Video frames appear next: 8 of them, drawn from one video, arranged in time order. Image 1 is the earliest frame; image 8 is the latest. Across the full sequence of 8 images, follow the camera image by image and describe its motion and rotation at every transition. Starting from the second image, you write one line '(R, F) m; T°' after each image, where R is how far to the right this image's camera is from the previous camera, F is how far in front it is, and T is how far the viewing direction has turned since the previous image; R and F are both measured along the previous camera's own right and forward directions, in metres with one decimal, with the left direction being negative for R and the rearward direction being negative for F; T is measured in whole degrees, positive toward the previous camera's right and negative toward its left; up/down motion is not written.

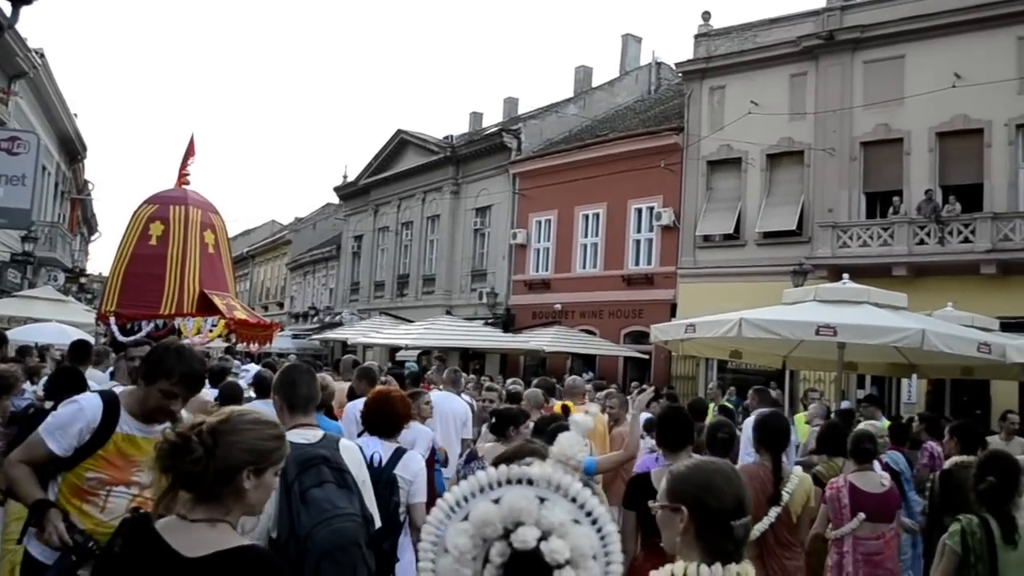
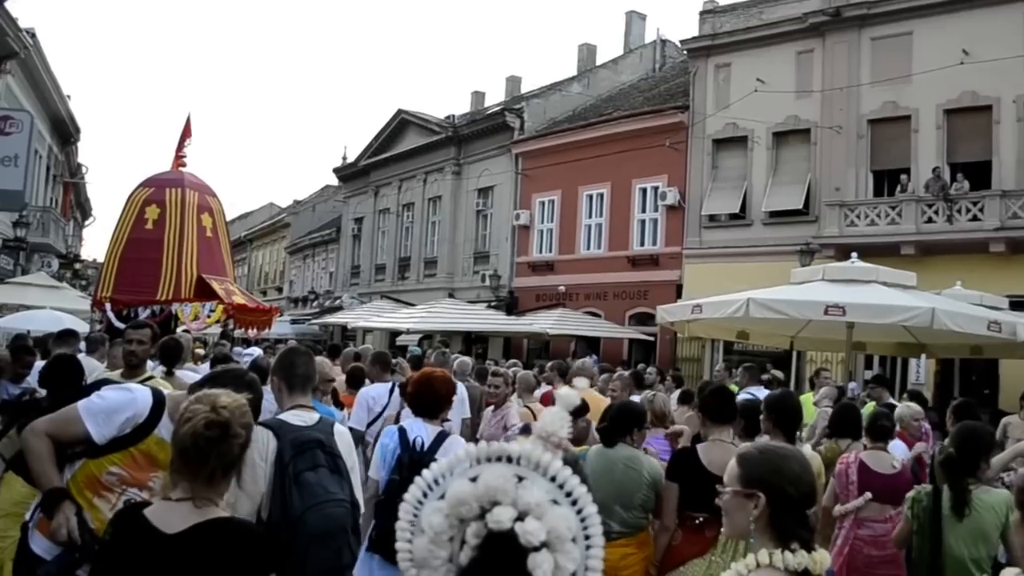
(-0.1, +0.3) m; 0°
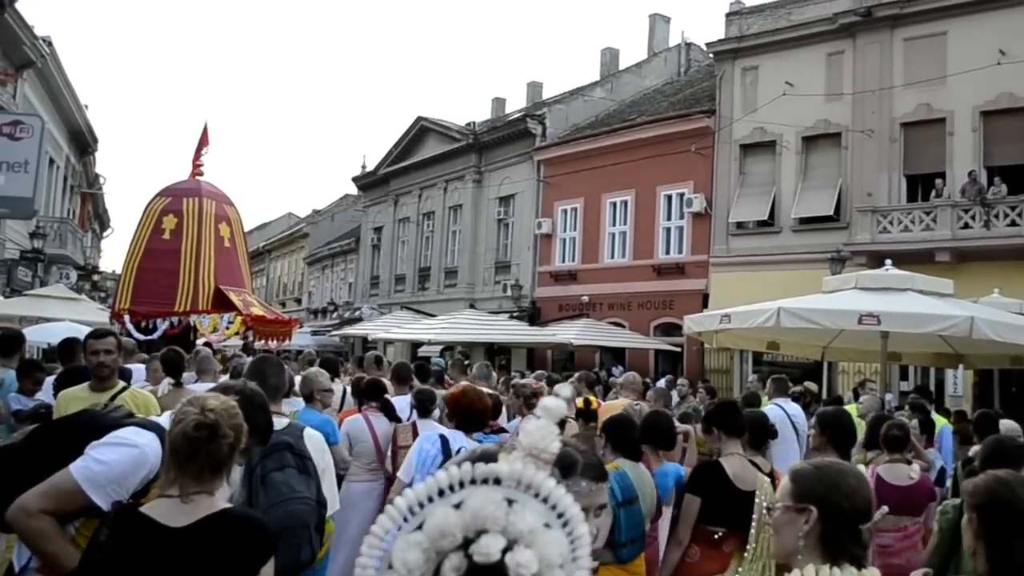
(0.0, +0.4) m; -1°
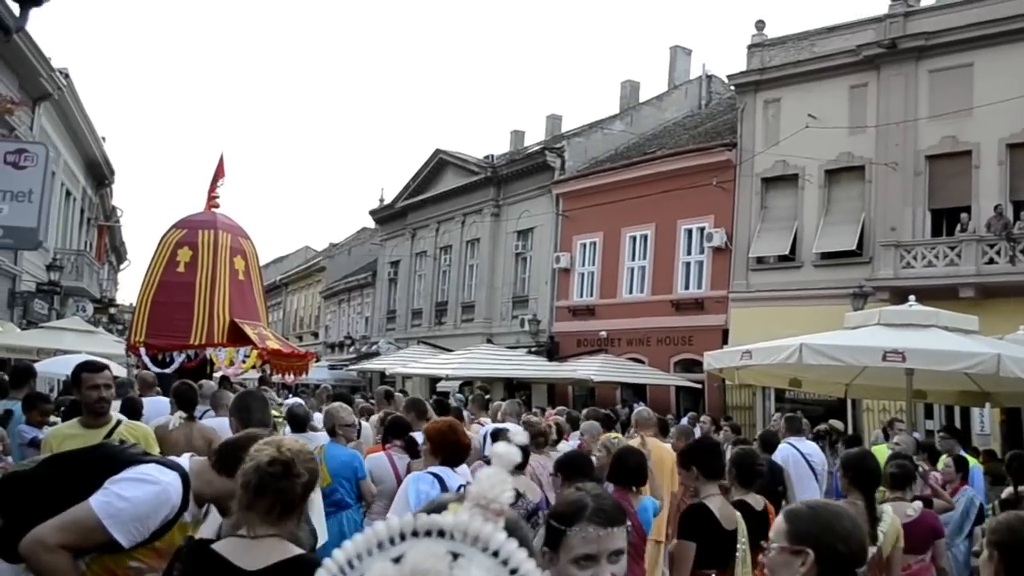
(0.0, +0.2) m; -1°
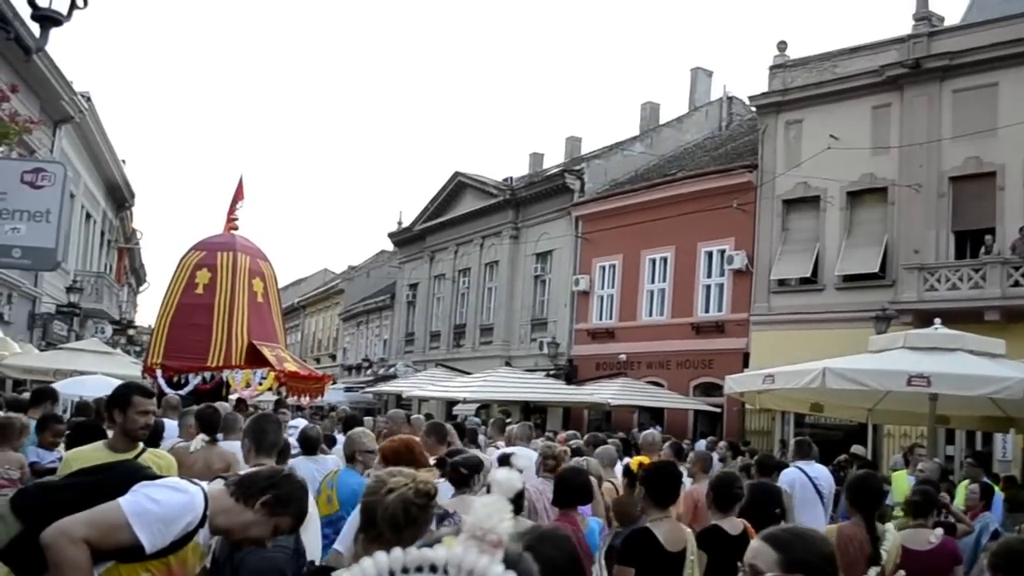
(0.0, +0.1) m; -1°
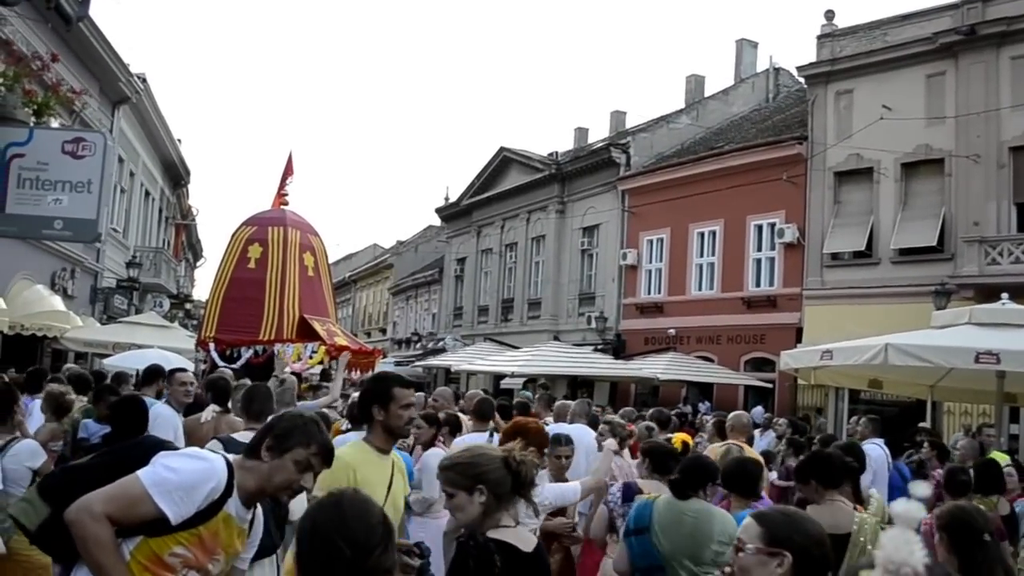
(-0.2, +0.1) m; -2°
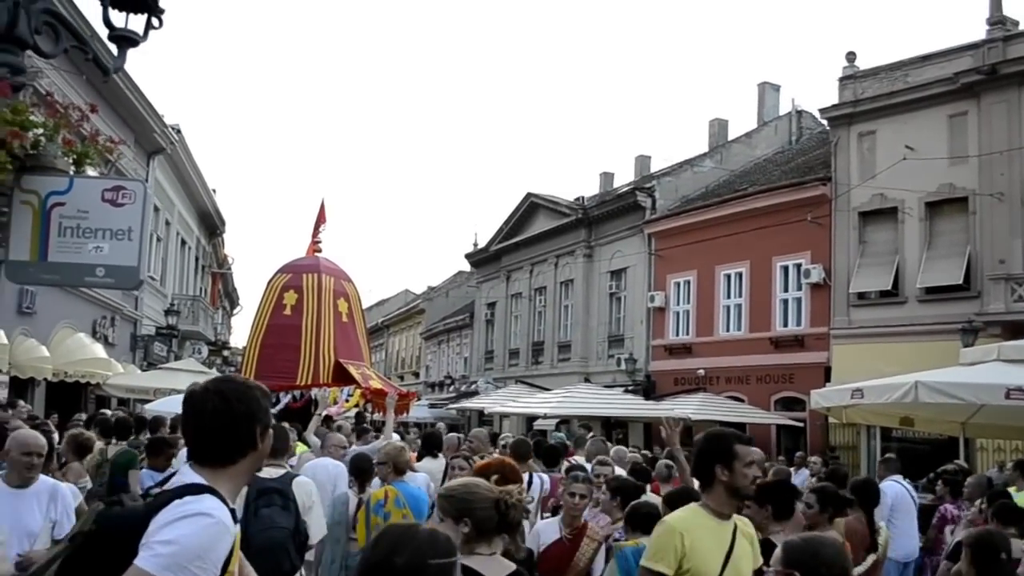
(-0.1, -0.3) m; -1°
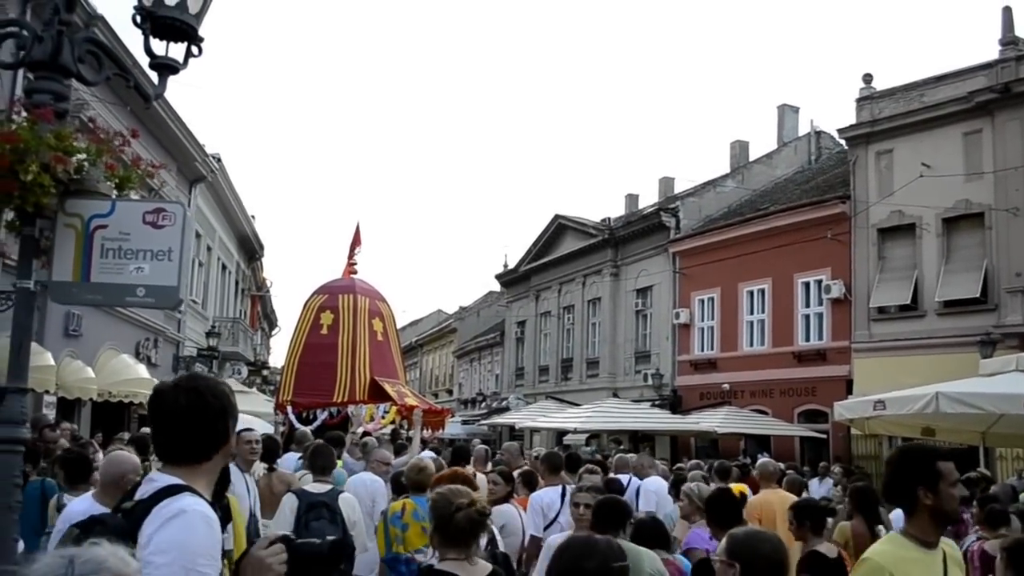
(-0.1, -0.7) m; -1°
